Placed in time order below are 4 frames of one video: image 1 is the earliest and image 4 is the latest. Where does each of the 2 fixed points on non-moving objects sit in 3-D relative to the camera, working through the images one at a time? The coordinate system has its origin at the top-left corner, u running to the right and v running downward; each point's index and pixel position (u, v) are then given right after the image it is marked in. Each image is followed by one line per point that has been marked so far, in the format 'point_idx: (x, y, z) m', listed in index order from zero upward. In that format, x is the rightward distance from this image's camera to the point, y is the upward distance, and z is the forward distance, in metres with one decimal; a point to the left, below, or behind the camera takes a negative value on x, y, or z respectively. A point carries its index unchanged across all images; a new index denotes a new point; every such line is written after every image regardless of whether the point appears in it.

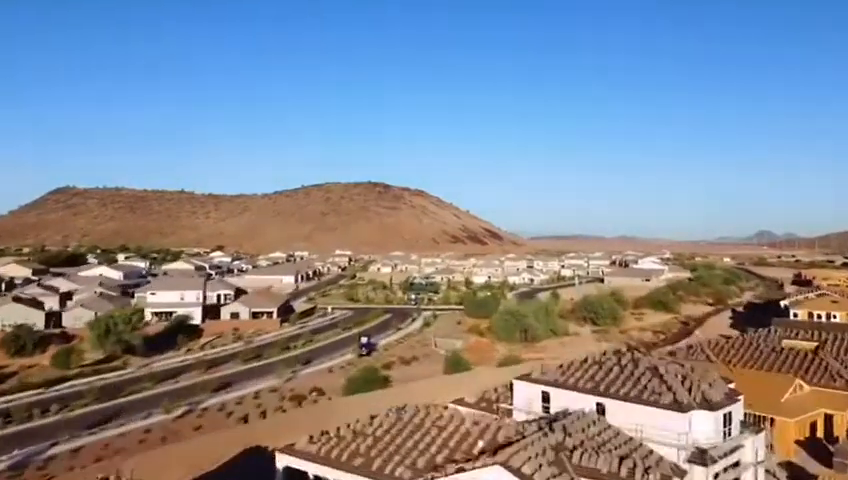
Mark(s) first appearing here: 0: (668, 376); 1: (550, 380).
0: (+5.7, -3.2, +18.7) m
1: (+3.1, -3.5, +19.8) m
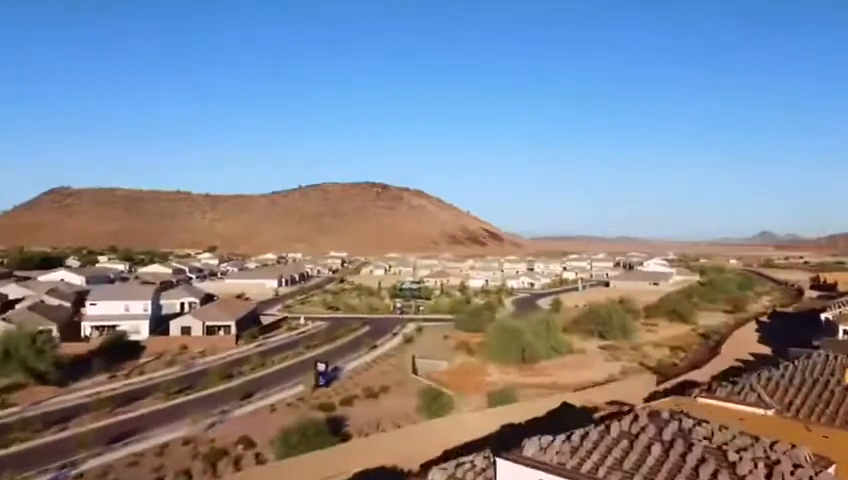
0: (+4.6, -3.3, +11.5) m
1: (+2.0, -3.5, +12.6) m
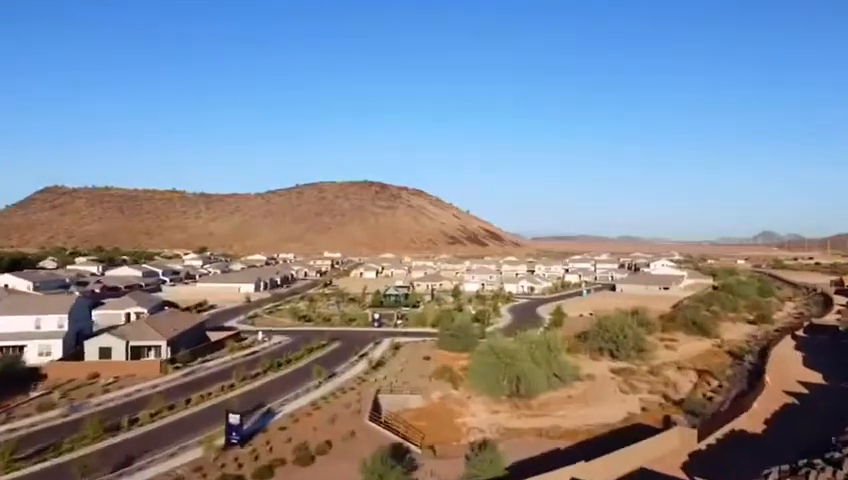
0: (+3.4, -3.4, +3.3) m
1: (+0.8, -3.6, +4.4) m
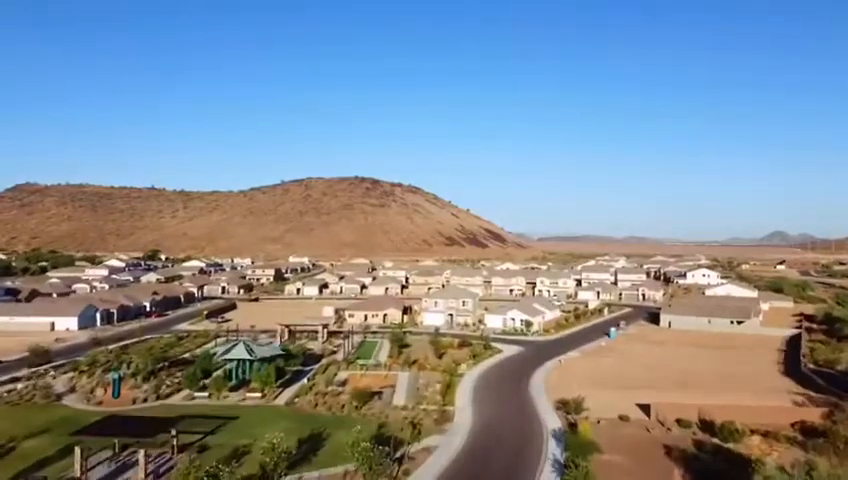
0: (-2.5, -3.7, -31.7) m
1: (-5.0, -4.0, -30.6) m
